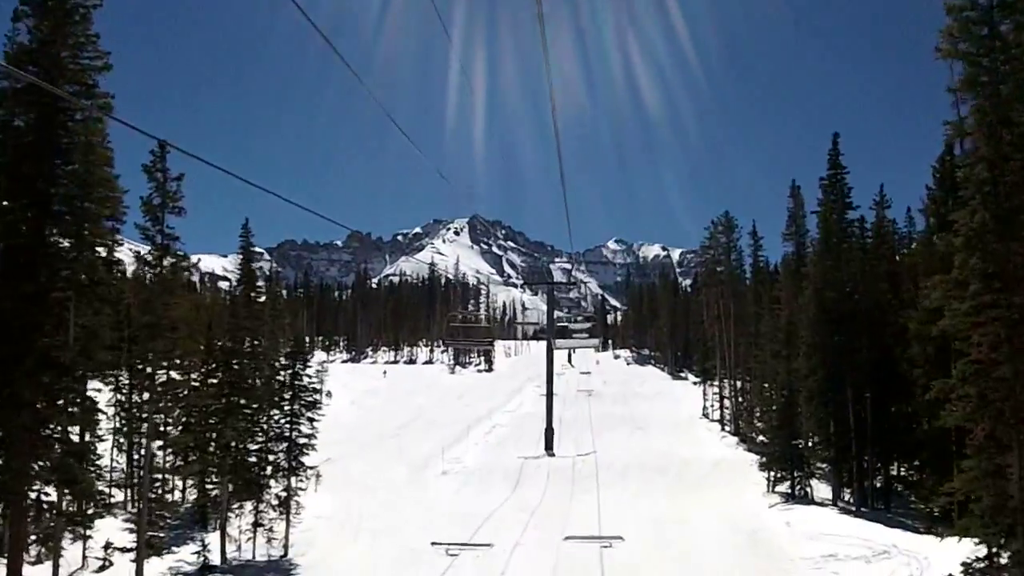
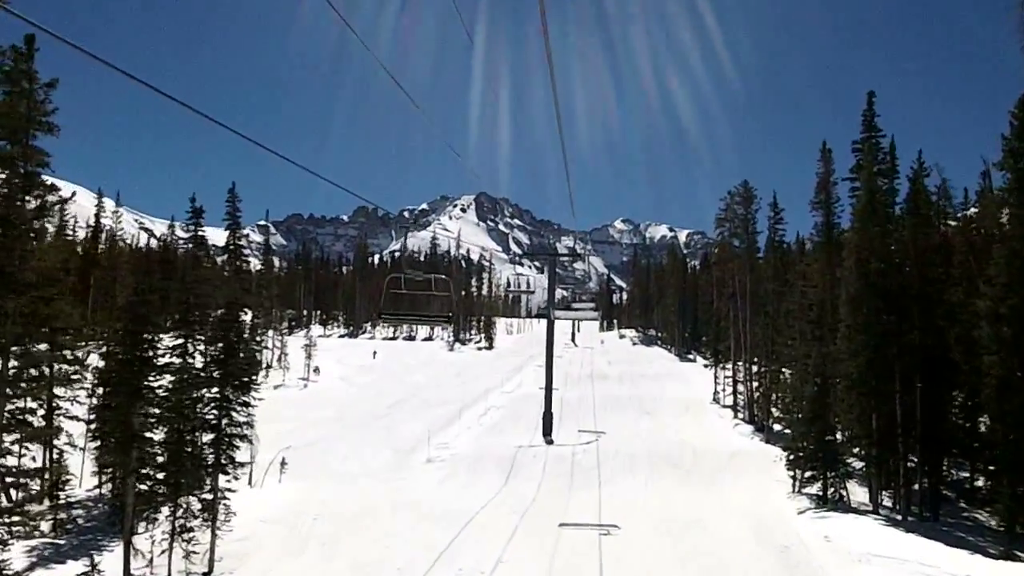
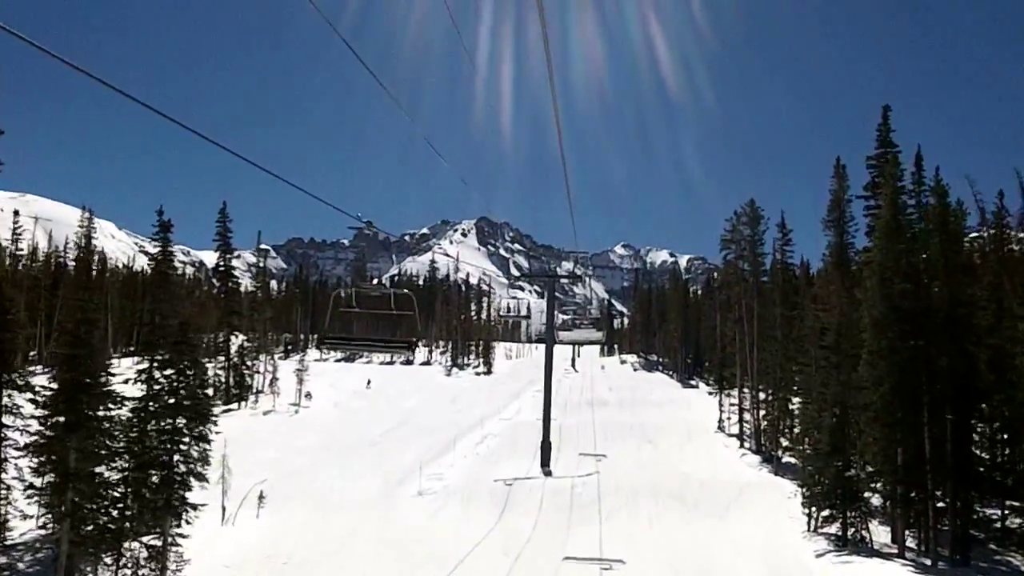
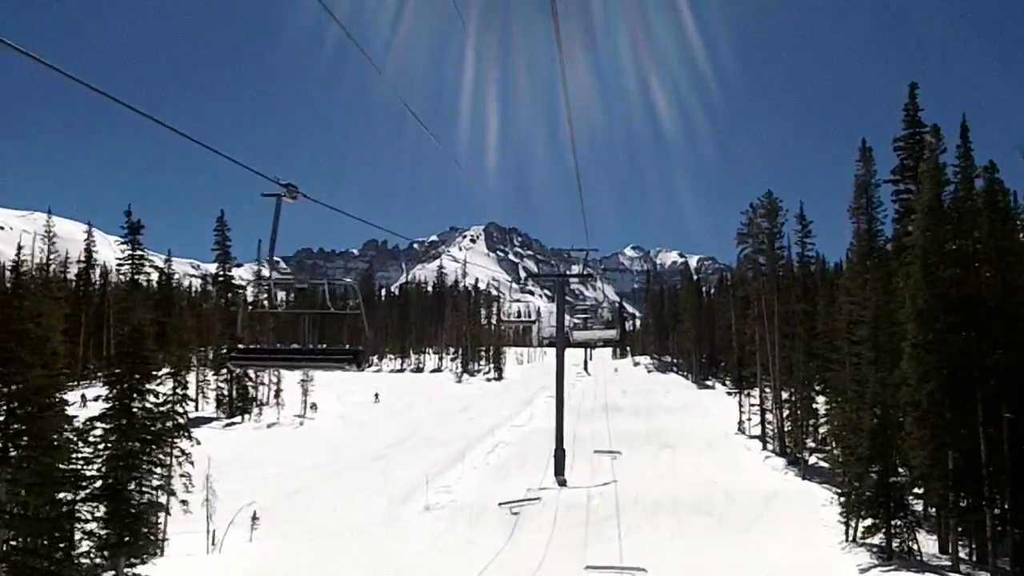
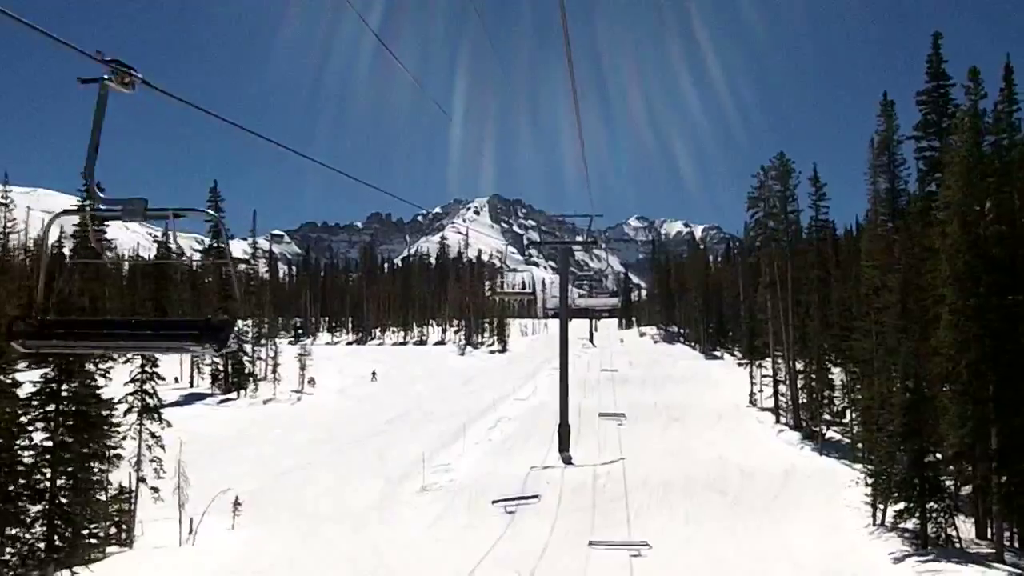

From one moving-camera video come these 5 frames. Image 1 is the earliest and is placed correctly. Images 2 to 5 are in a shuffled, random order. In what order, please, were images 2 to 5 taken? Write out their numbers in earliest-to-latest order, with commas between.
2, 3, 4, 5
